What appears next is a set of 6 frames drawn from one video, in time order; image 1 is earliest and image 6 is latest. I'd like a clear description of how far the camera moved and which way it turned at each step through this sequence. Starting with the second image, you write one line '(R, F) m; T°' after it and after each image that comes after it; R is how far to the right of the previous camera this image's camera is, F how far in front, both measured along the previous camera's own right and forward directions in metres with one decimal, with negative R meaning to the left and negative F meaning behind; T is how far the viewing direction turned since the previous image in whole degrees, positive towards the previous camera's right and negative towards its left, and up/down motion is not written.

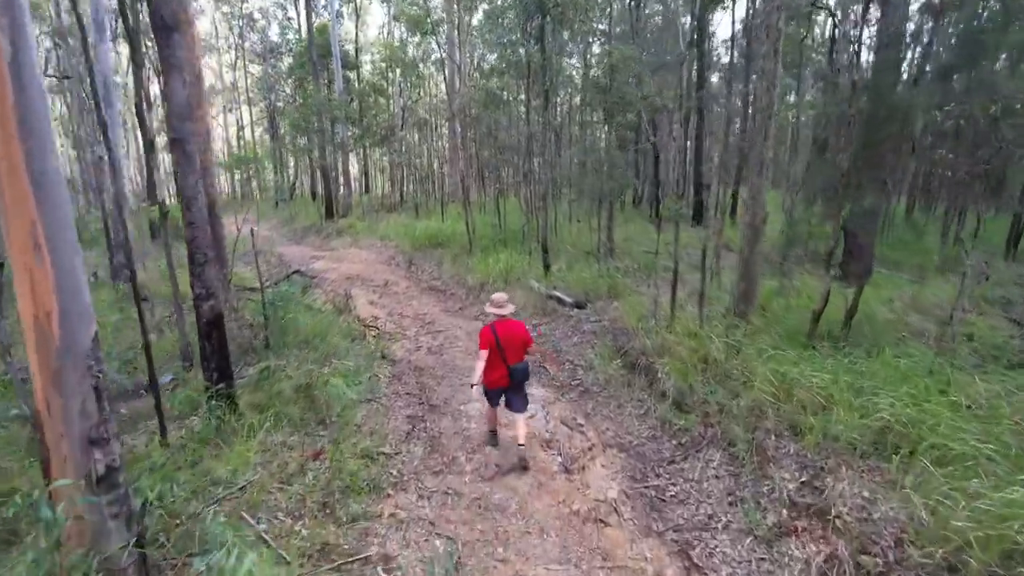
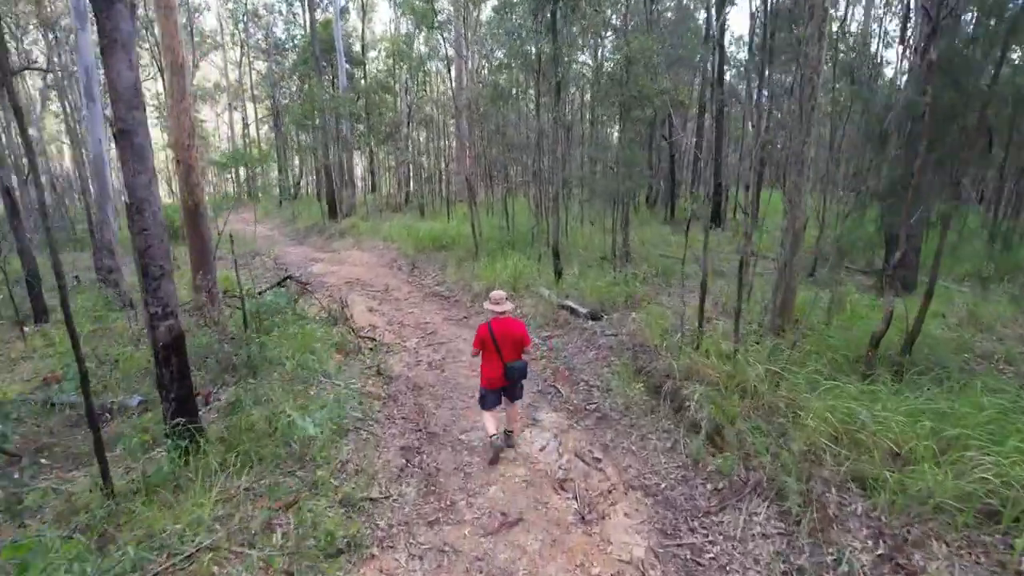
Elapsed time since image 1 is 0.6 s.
(0.0, +0.7) m; -1°
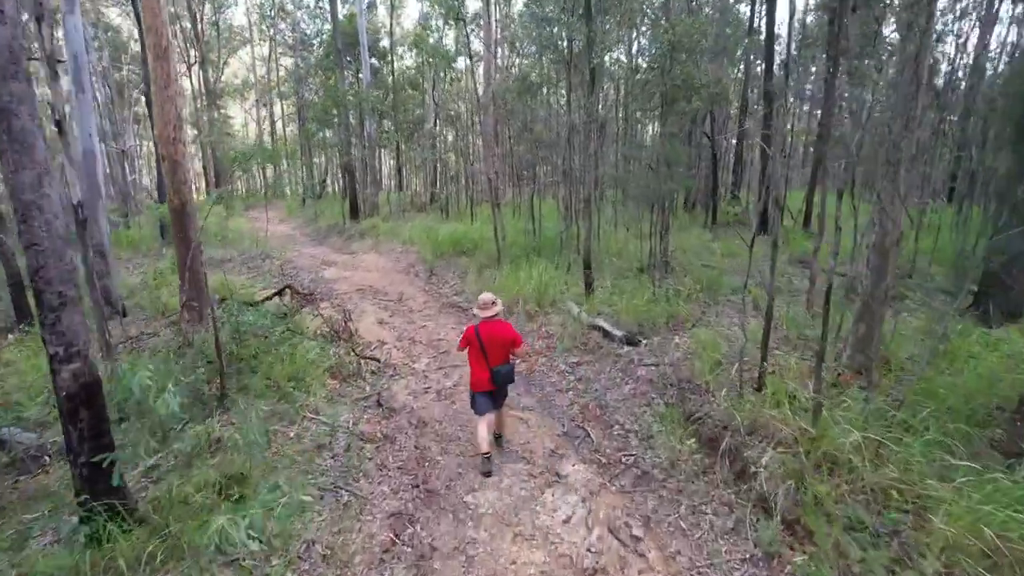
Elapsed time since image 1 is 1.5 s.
(+0.1, +1.0) m; -2°
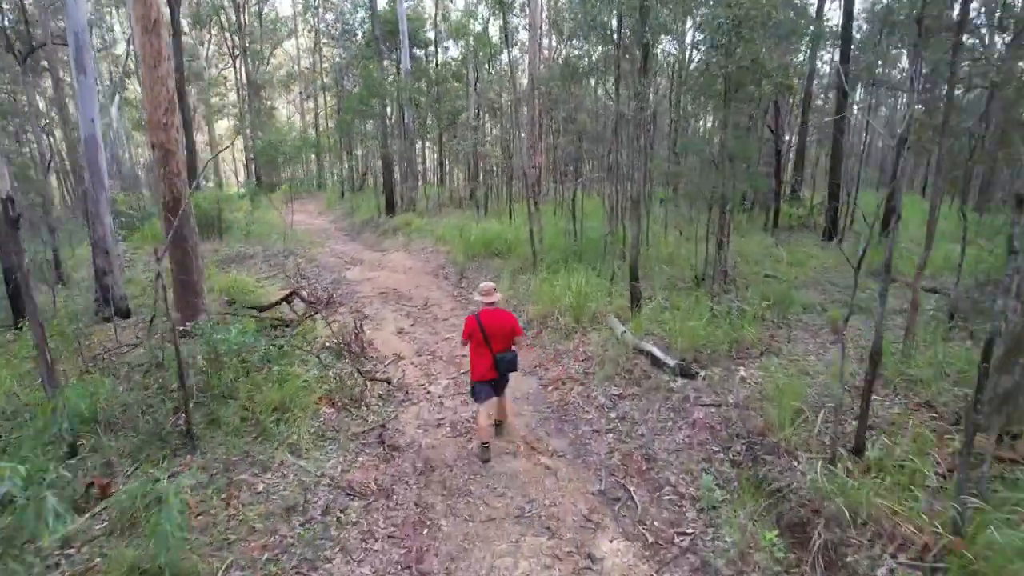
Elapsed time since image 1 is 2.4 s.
(+0.1, +1.0) m; -4°
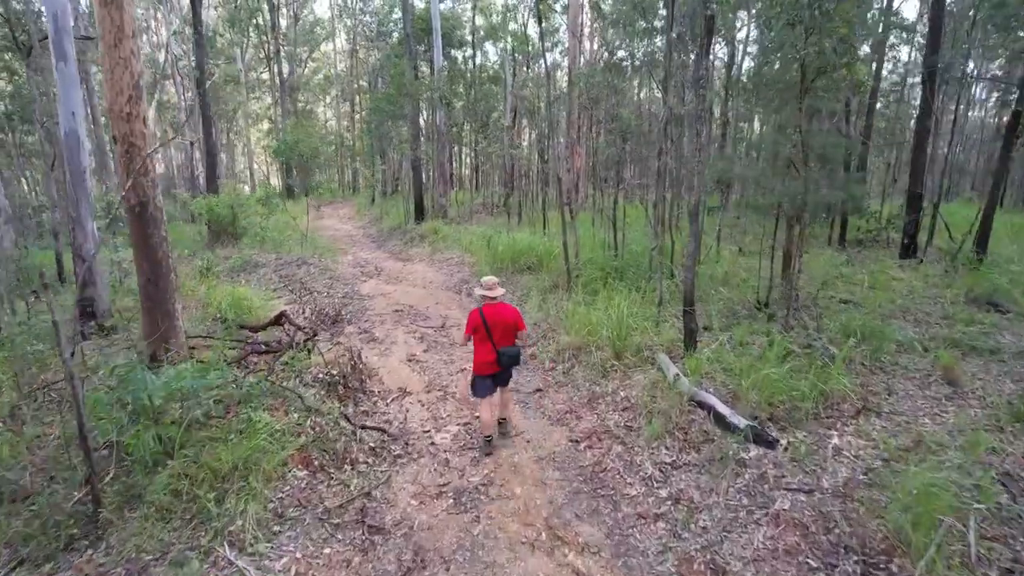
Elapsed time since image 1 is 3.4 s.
(+0.1, +1.2) m; -3°
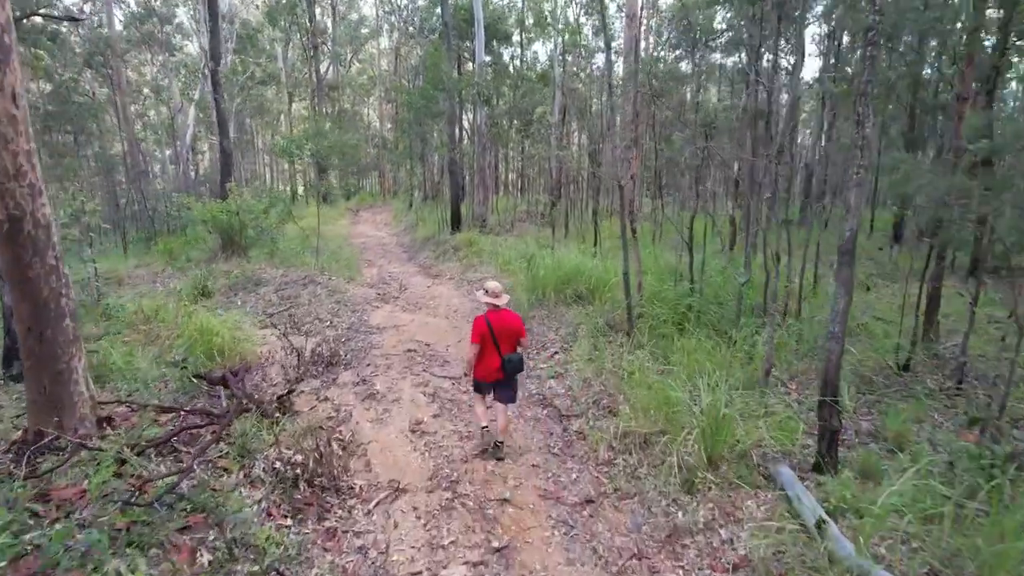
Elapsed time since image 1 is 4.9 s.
(0.0, +1.9) m; -4°
